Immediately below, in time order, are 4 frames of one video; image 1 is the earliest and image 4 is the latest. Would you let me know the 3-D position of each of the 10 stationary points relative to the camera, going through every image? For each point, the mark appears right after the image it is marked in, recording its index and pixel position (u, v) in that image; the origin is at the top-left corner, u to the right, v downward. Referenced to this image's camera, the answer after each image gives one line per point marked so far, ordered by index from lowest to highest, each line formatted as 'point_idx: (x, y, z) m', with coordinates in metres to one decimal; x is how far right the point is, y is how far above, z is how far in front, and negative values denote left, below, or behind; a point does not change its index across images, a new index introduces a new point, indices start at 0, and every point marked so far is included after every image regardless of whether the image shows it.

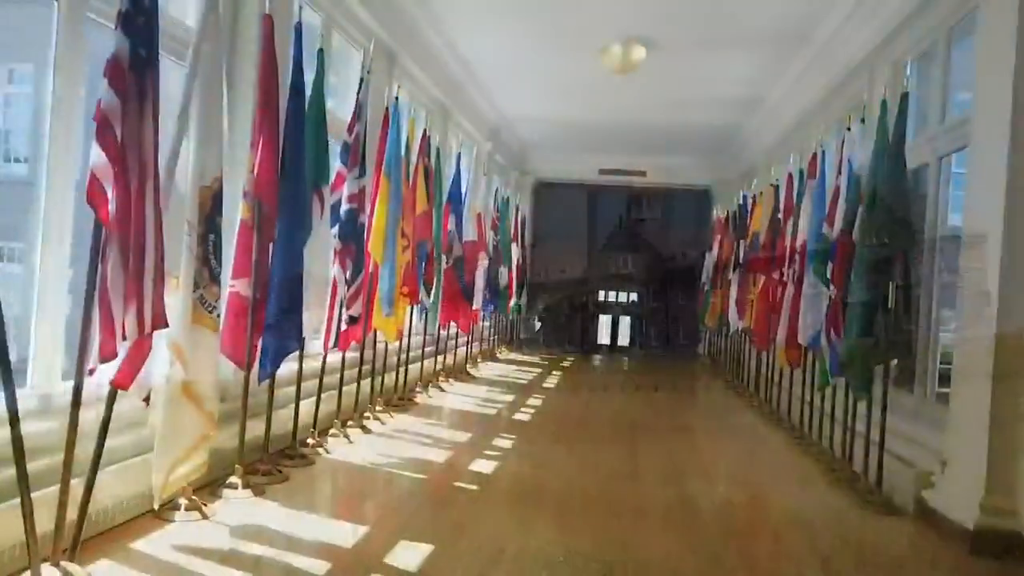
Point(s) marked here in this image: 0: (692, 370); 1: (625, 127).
0: (+2.3, -1.0, +9.2) m
1: (+1.4, +1.9, +8.7) m
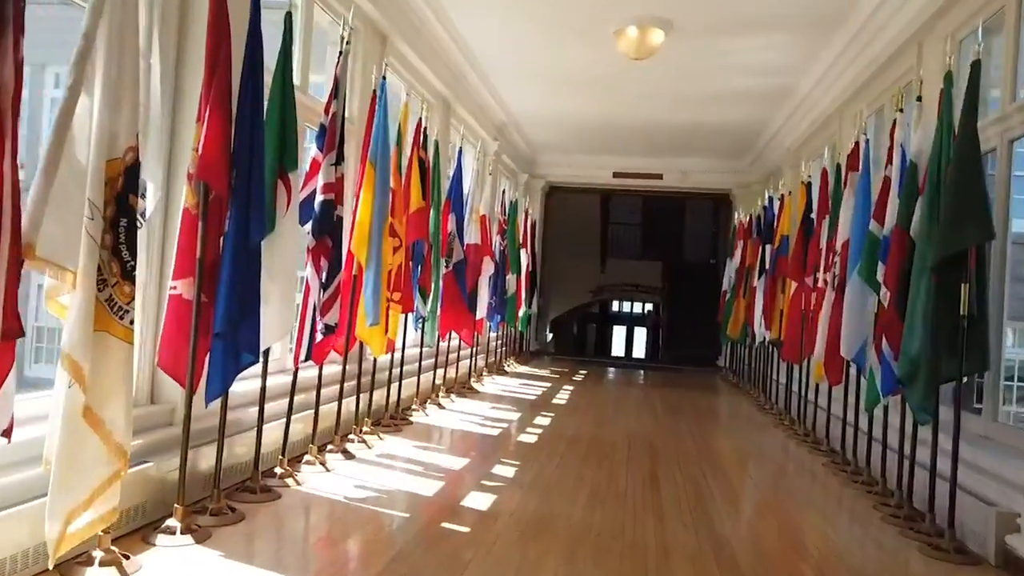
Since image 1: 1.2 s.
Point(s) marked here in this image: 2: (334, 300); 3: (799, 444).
0: (+2.4, -1.1, +8.6) m
1: (+1.5, +1.8, +8.2) m
2: (-0.8, -0.1, +3.1) m
3: (+1.9, -1.1, +4.8) m
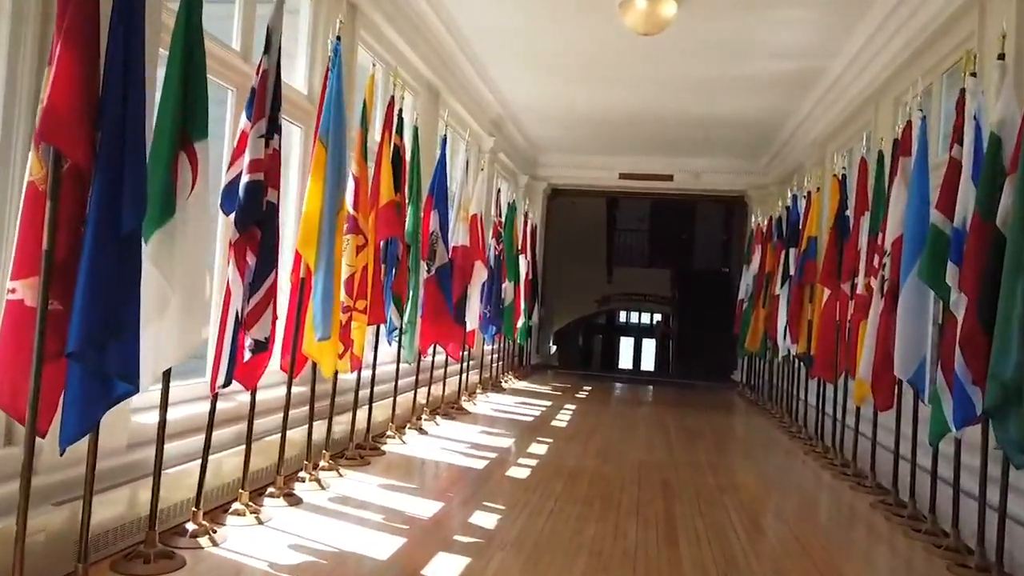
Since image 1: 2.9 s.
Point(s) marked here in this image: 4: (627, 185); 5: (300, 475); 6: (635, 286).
0: (+2.4, -1.2, +7.9) m
1: (+1.4, +1.8, +7.5) m
2: (-0.8, -0.1, +2.5) m
3: (+1.9, -1.1, +4.2) m
4: (+1.6, +1.4, +9.8) m
5: (-0.9, -0.8, +3.2) m
6: (+1.9, 0.0, +11.4) m
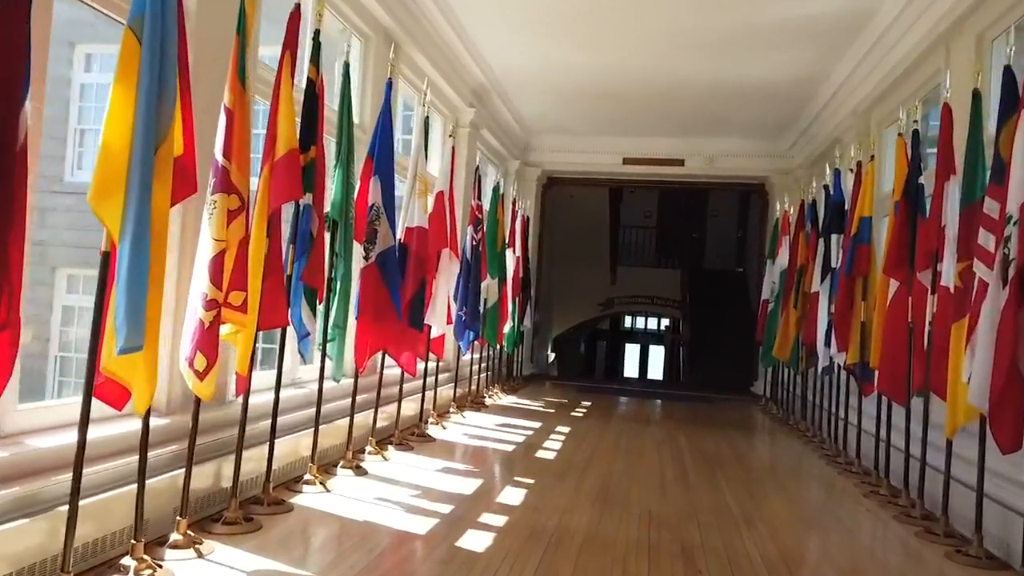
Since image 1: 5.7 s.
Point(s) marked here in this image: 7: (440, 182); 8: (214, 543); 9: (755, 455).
0: (+2.3, -1.2, +6.8) m
1: (+1.3, +1.8, +6.4) m
2: (-1.0, 0.0, +1.4) m
3: (+1.7, -1.0, +3.0) m
4: (+1.4, +1.4, +8.7) m
5: (-1.1, -0.8, +2.0) m
6: (+1.8, 0.0, +10.3) m
7: (-0.4, +0.6, +4.3) m
8: (-1.0, -0.8, +2.3) m
9: (+1.6, -1.1, +4.8) m
